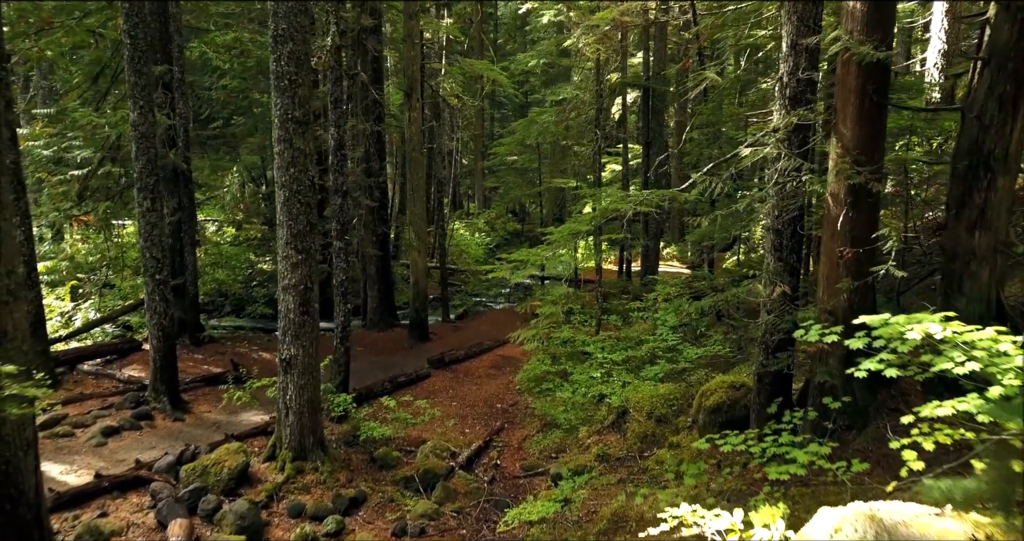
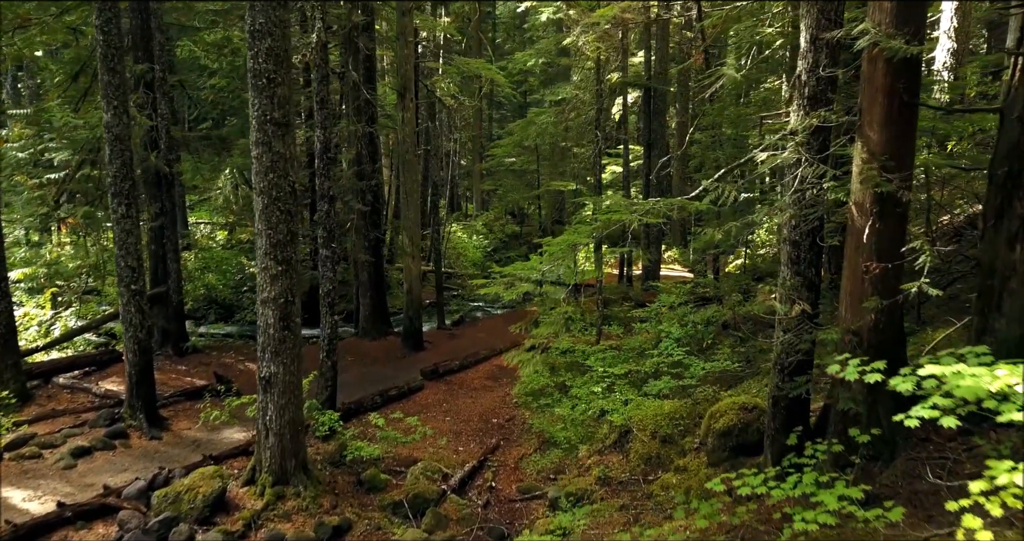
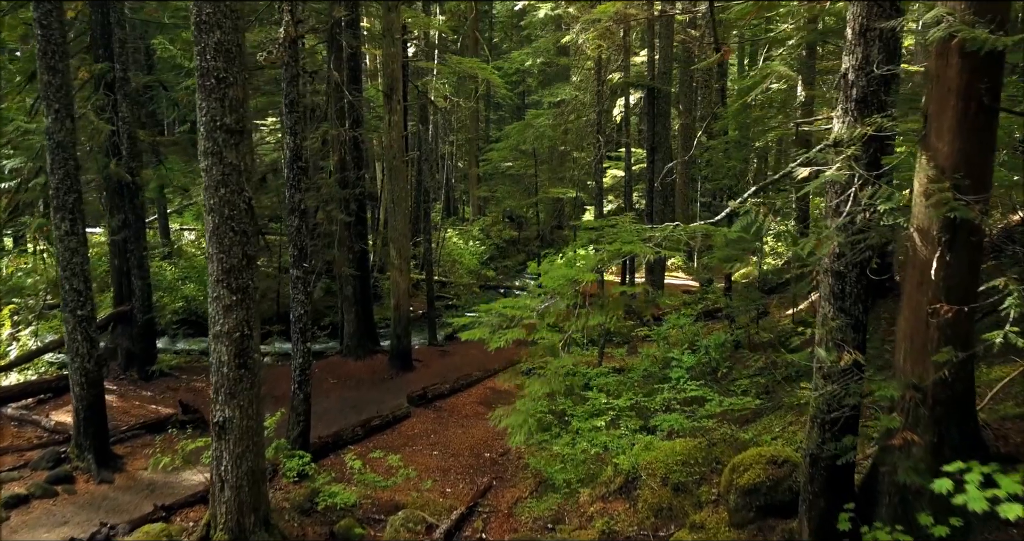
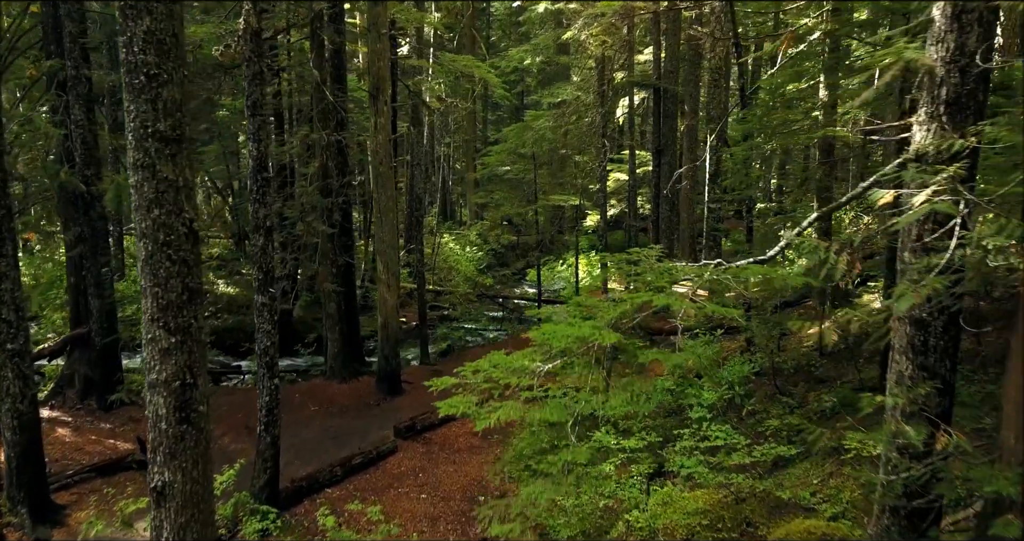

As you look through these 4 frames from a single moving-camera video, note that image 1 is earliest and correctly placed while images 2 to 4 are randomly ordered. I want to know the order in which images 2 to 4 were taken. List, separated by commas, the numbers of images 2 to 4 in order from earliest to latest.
2, 3, 4
